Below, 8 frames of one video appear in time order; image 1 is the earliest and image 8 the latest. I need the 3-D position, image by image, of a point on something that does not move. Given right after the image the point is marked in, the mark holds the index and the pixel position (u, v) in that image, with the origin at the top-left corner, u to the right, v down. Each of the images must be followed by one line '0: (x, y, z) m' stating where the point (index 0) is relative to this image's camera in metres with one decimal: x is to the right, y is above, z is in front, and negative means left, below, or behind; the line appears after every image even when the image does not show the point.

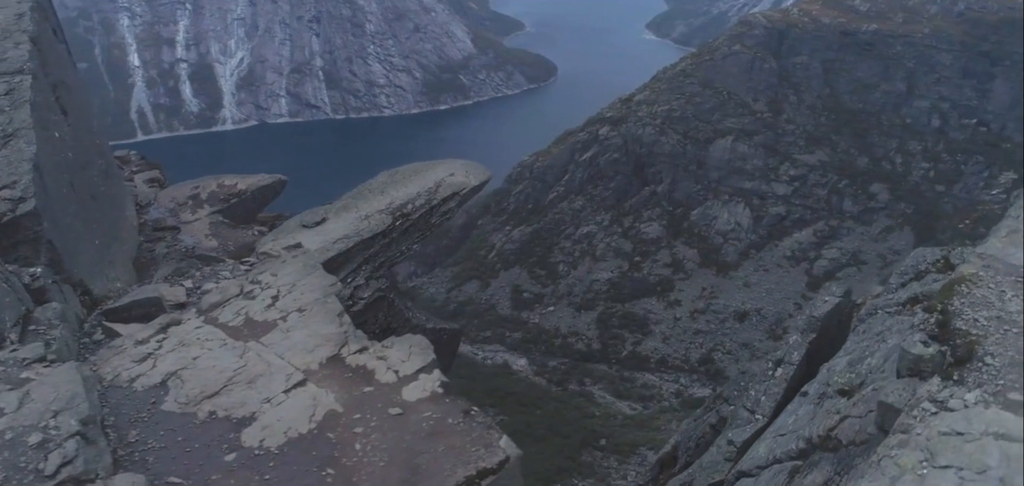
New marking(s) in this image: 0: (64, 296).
0: (-4.7, -0.6, +7.2) m
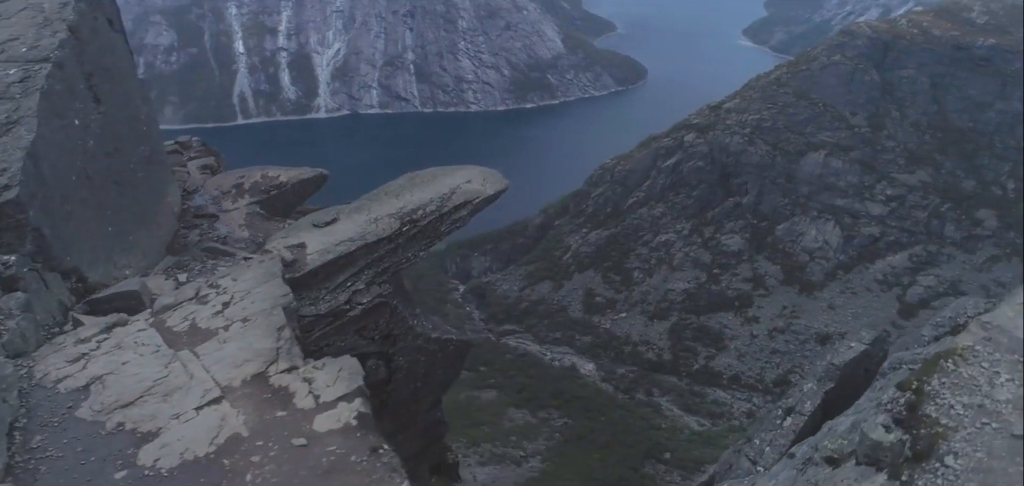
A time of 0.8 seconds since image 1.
0: (-5.0, -0.5, +7.4) m
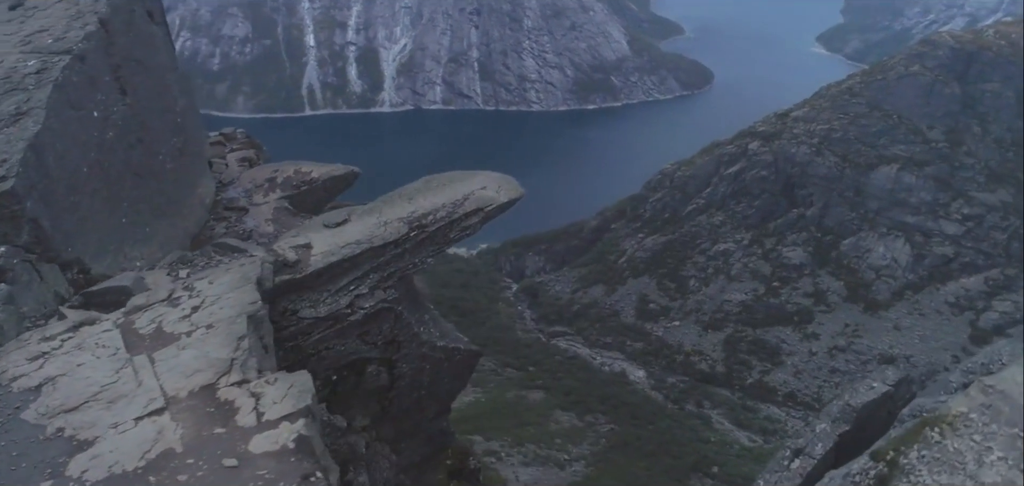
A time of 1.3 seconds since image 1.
0: (-5.1, -0.4, +7.4) m
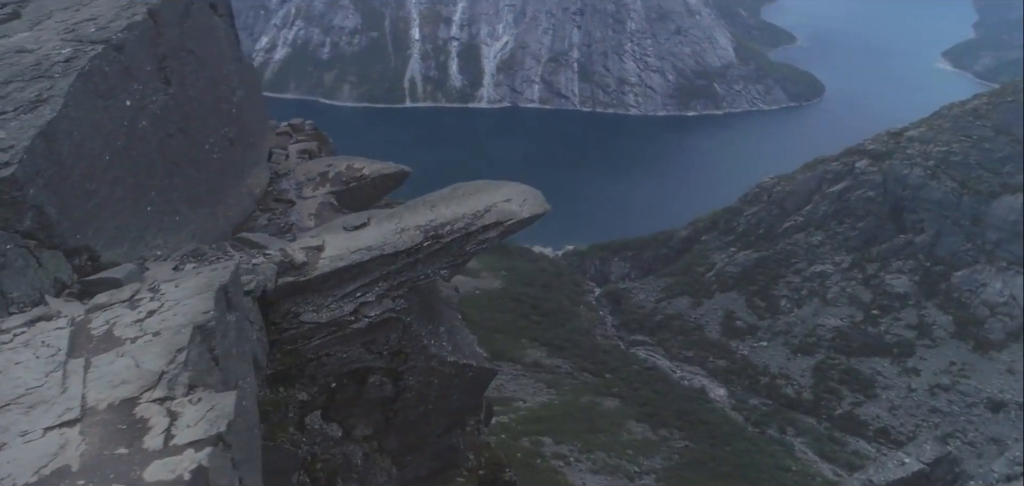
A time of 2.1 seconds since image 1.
0: (-5.2, -0.2, +7.6) m
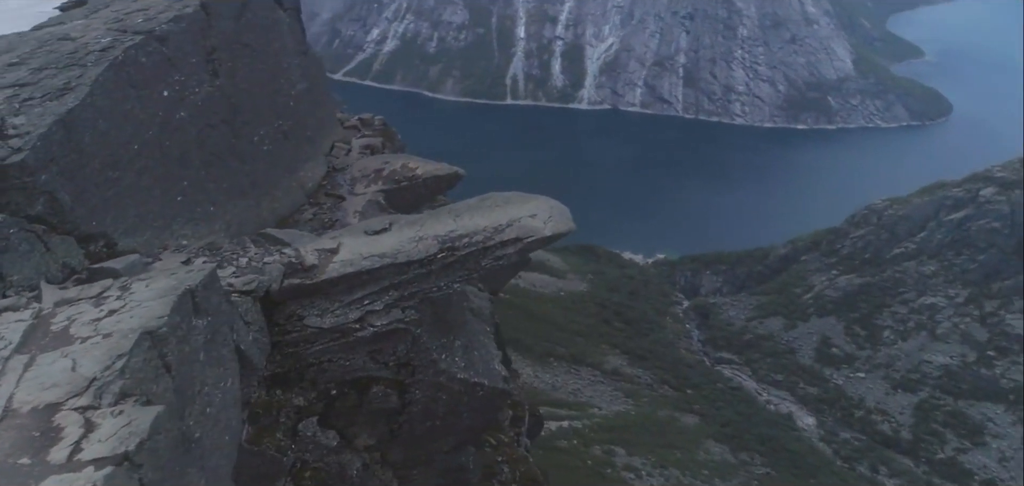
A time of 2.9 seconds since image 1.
0: (-5.3, -0.1, +7.7) m
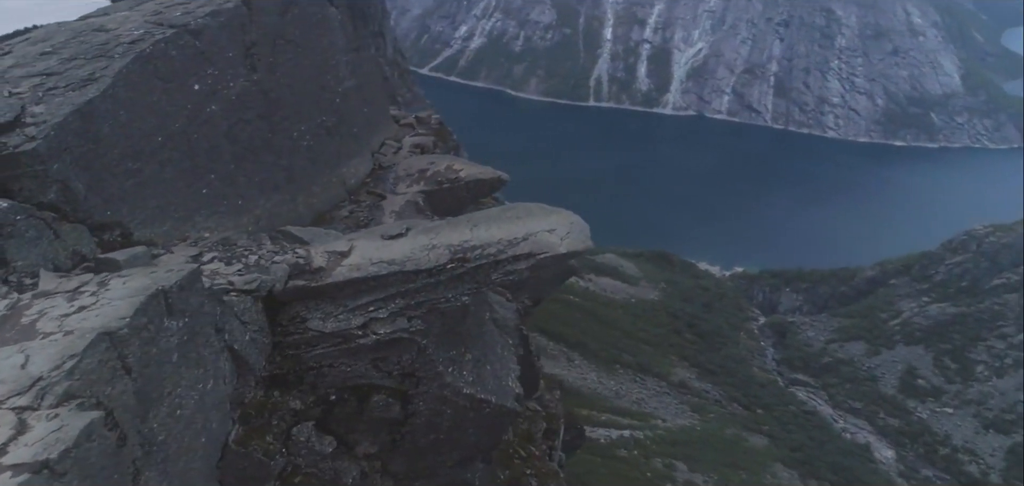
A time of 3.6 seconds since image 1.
0: (-5.3, +0.1, +7.9) m
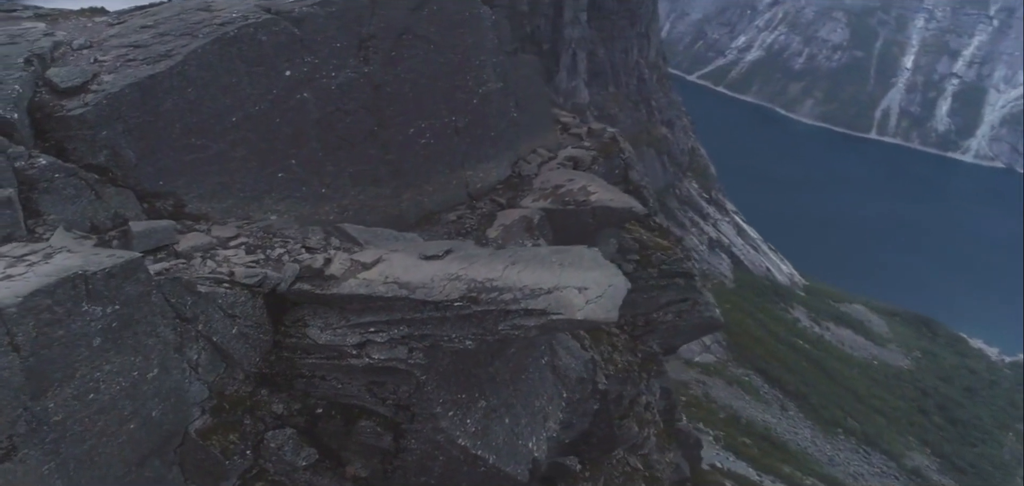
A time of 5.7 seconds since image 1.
0: (-5.2, +0.6, +8.5) m
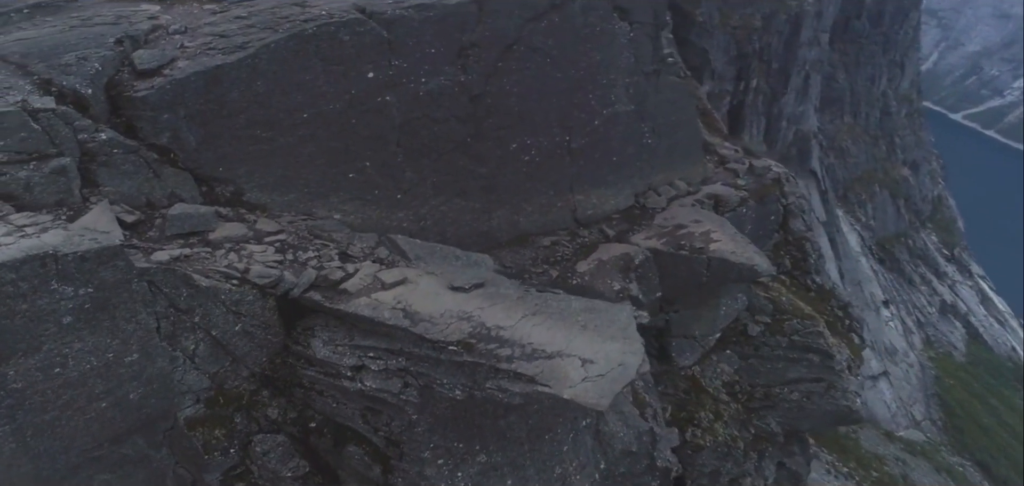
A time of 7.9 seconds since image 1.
0: (-4.7, +0.9, +8.9) m
